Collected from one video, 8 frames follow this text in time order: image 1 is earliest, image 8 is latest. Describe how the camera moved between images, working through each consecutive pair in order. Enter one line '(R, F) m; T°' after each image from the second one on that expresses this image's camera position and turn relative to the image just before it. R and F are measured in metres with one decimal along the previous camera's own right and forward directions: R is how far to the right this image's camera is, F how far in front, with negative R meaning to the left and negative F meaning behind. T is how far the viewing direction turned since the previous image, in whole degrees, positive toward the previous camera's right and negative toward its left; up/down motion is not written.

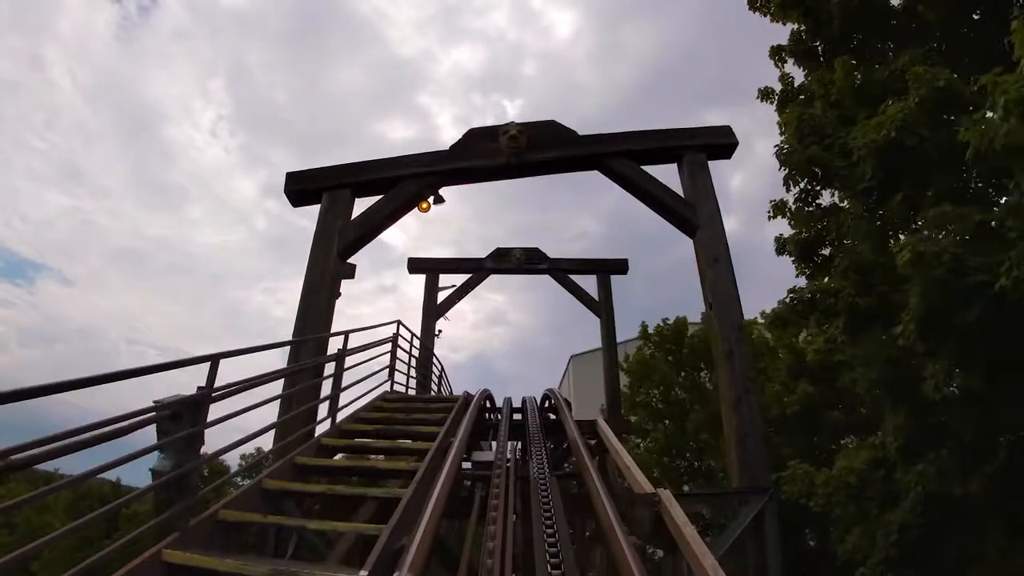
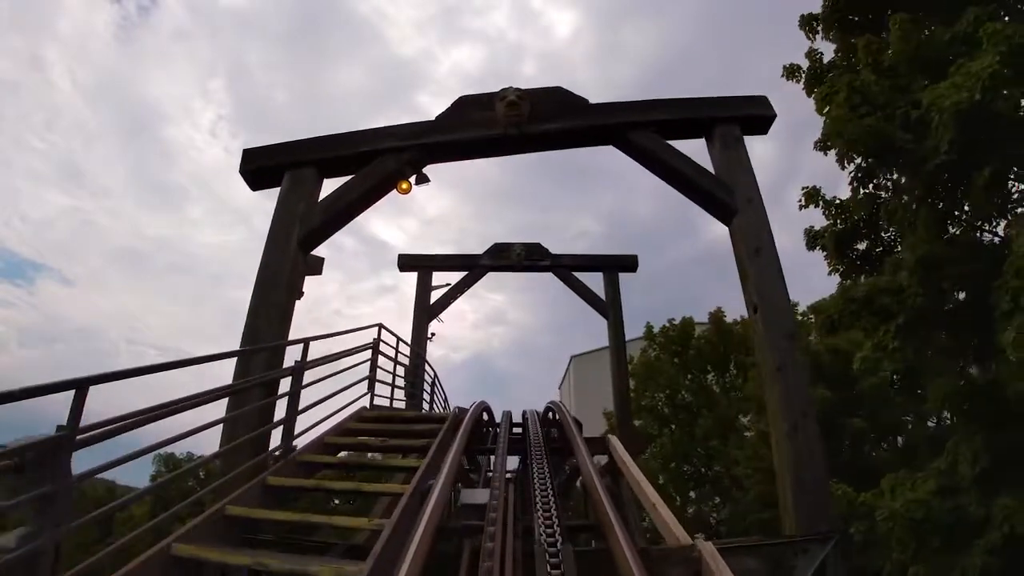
(0.0, +0.9) m; 0°
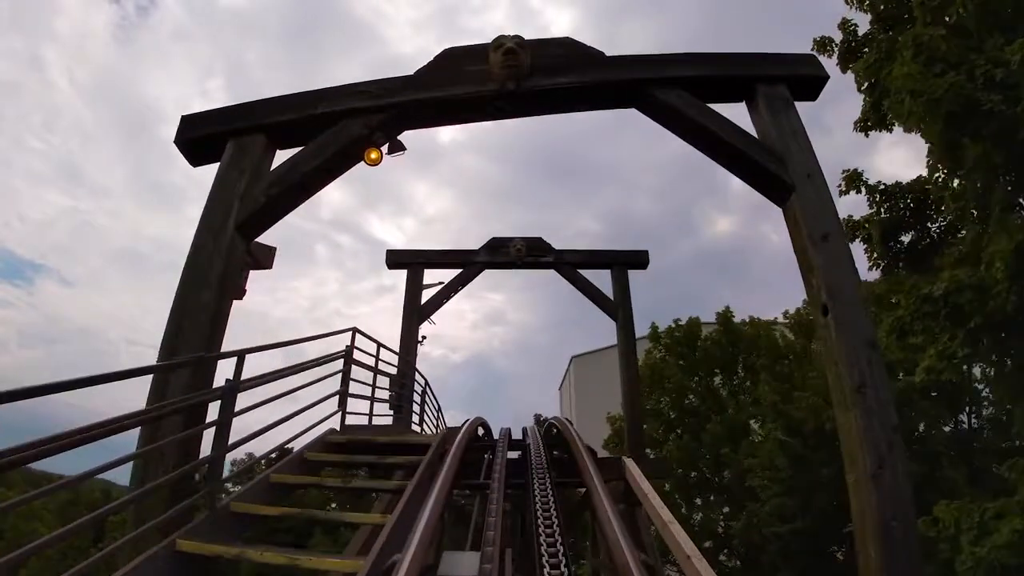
(0.0, +0.9) m; 0°
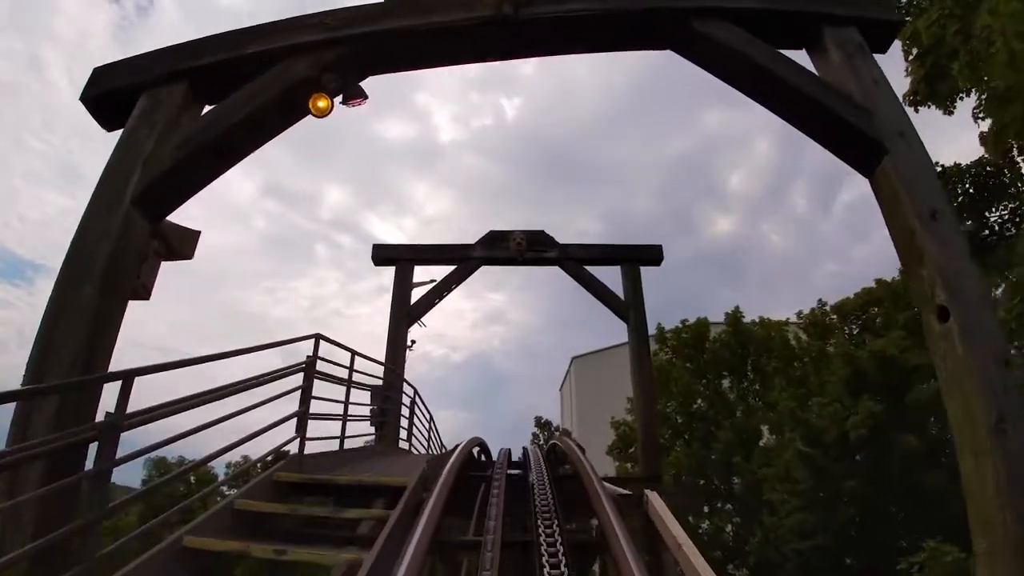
(0.0, +0.9) m; 0°
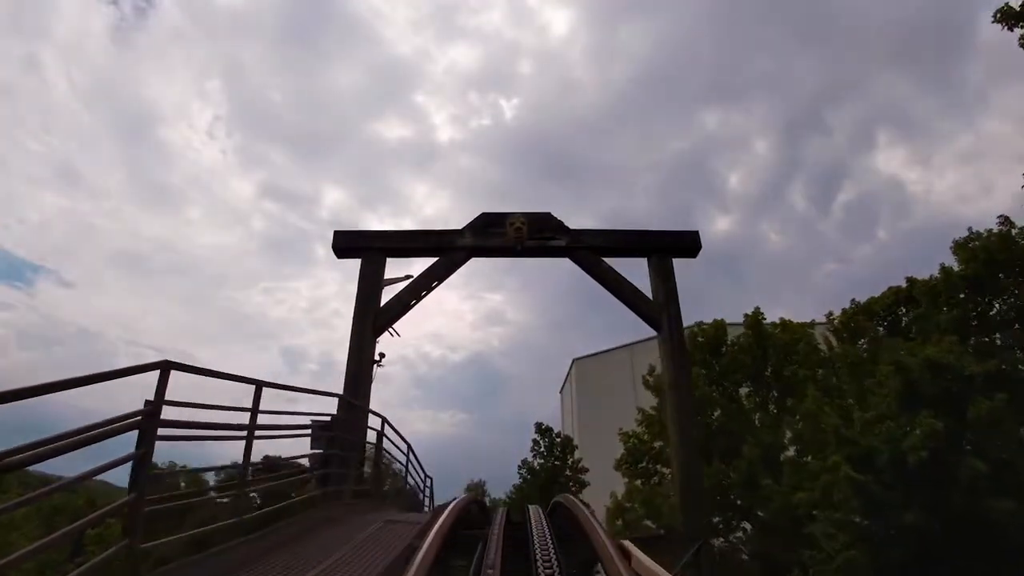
(0.0, +1.7) m; 0°
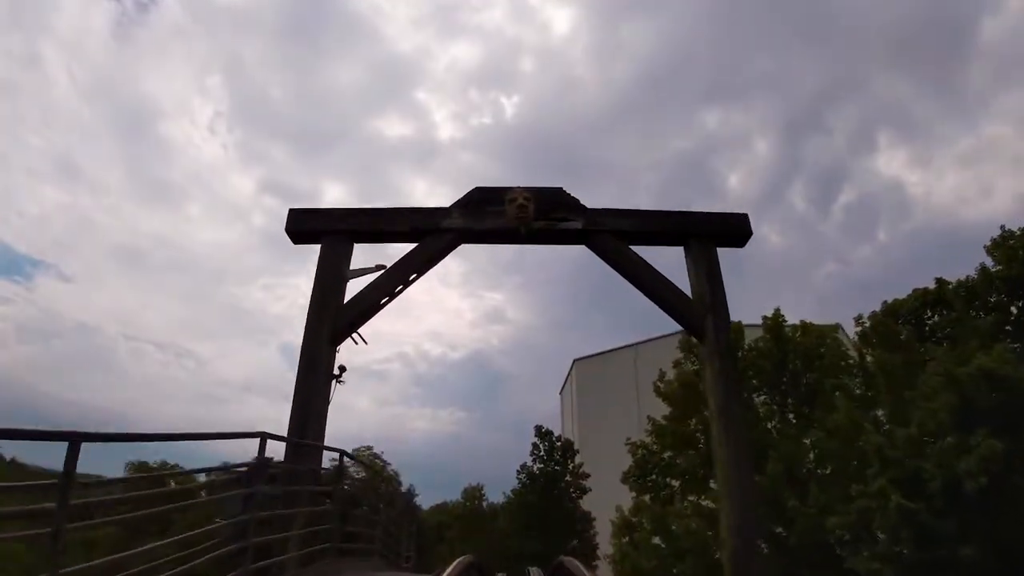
(0.0, +1.4) m; 0°
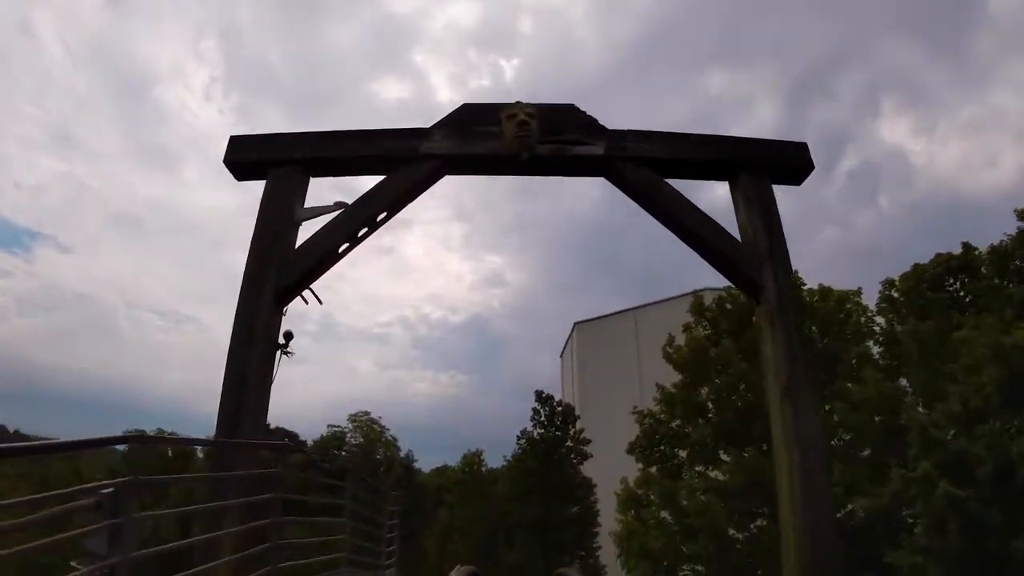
(0.0, +1.1) m; 0°
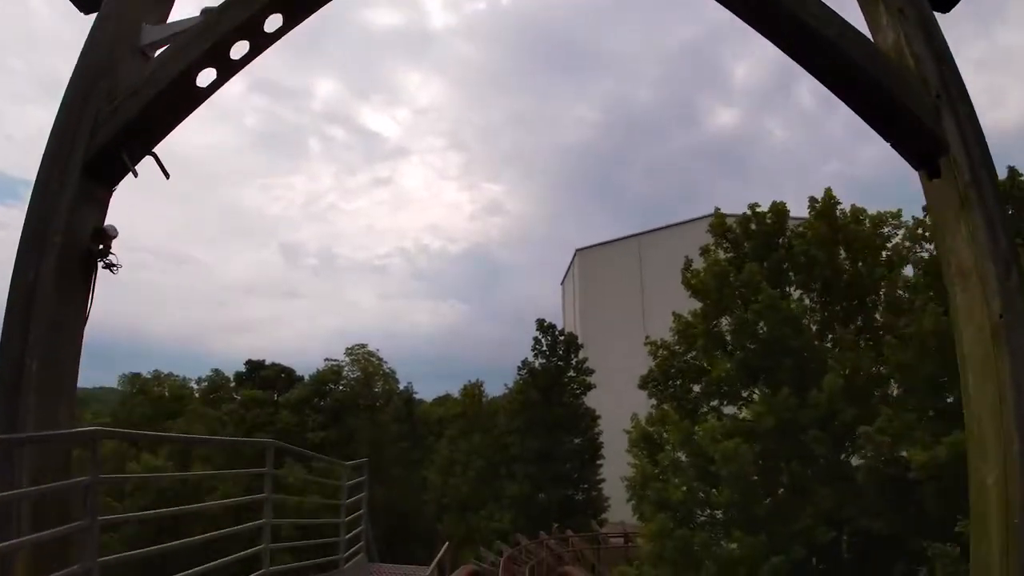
(0.0, +1.5) m; 0°
